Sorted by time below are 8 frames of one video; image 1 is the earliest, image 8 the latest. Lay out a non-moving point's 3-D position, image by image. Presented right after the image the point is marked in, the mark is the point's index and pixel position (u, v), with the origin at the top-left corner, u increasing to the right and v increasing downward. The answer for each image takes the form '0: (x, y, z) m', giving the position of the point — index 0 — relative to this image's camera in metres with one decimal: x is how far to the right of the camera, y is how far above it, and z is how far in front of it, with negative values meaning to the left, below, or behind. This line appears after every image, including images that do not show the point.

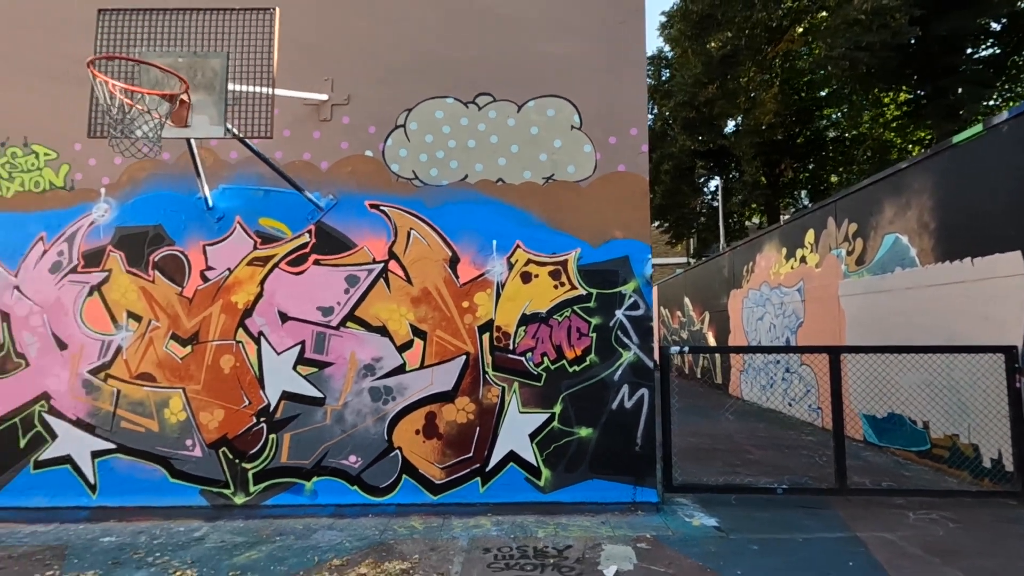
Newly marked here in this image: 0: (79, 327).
0: (-4.0, -0.4, +5.0) m
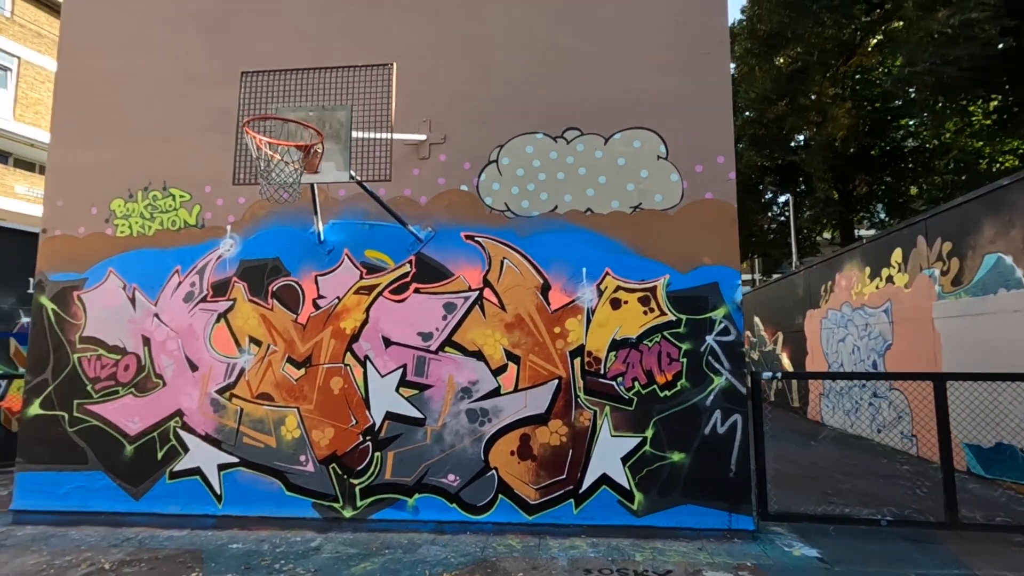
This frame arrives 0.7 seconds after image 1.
0: (-3.1, -0.6, +5.5) m
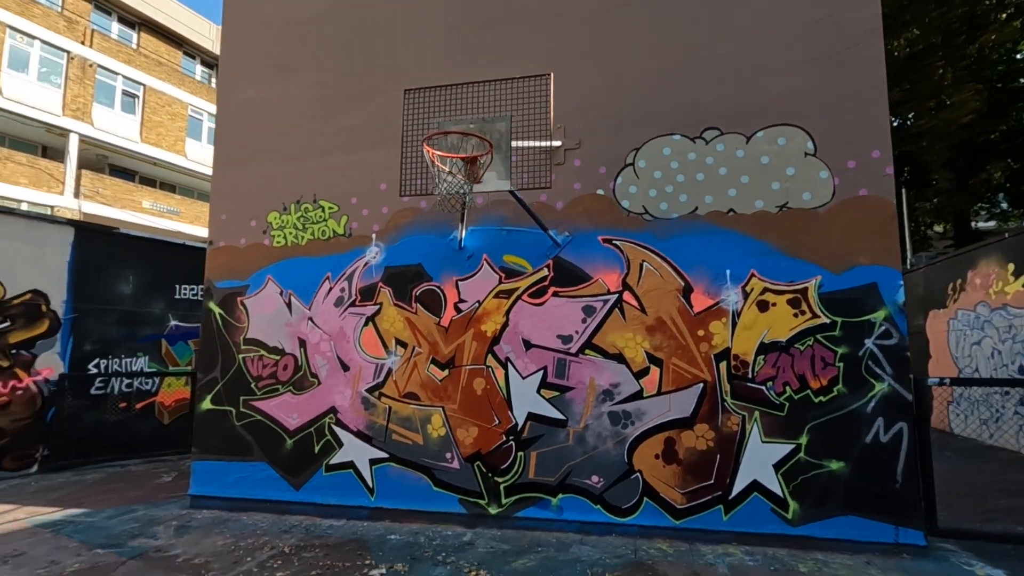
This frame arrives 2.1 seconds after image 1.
0: (-1.7, -0.7, +5.9) m
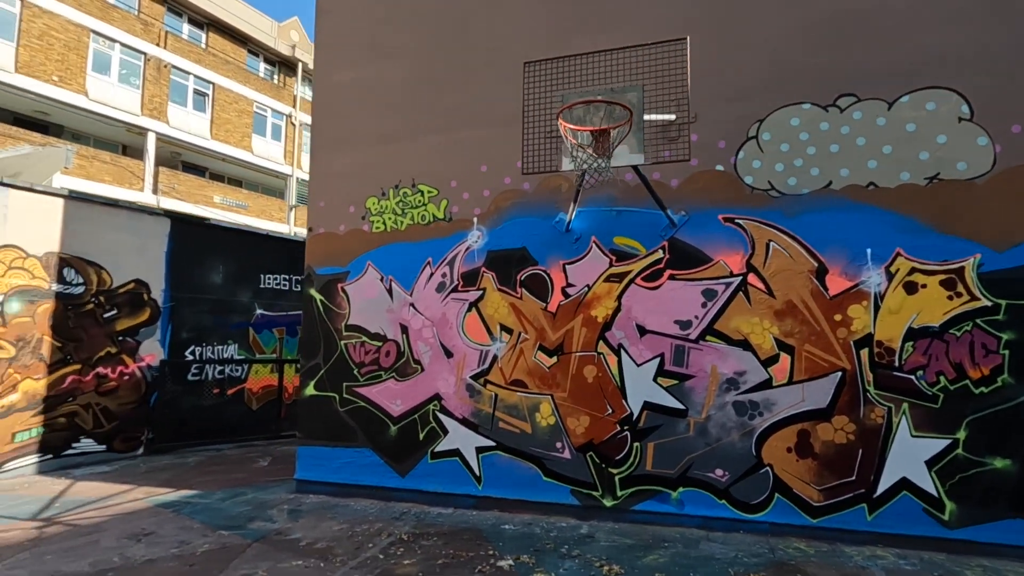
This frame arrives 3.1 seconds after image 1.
0: (-0.5, -0.5, +5.8) m
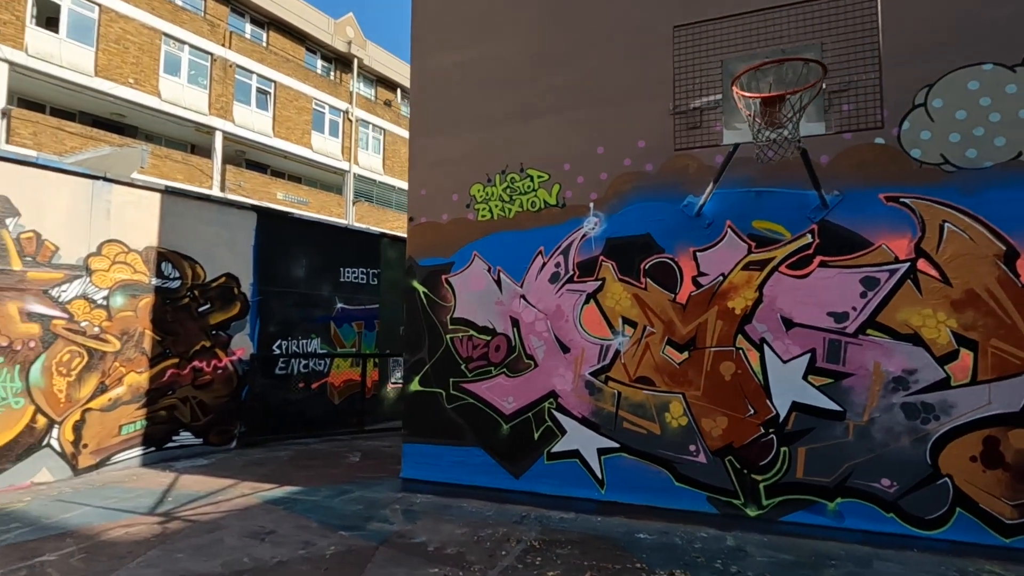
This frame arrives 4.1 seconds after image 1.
0: (+0.7, -0.4, +5.4) m
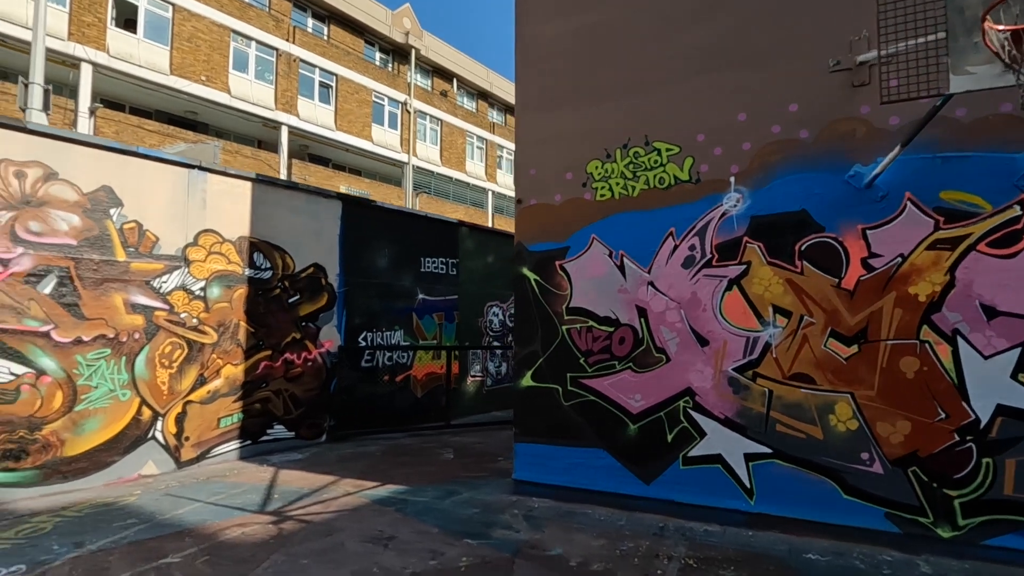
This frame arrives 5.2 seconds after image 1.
0: (+1.9, -0.3, +4.8) m
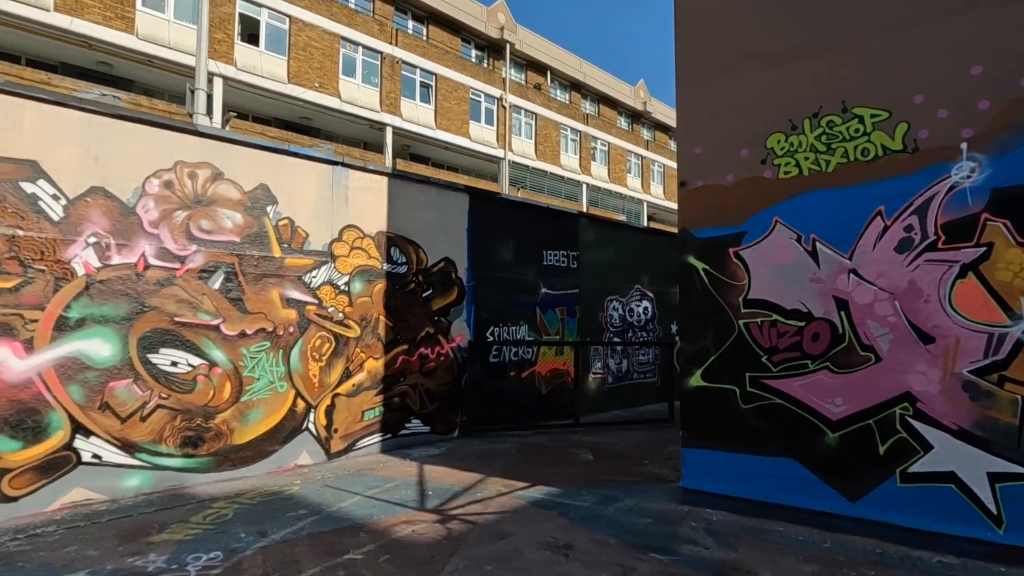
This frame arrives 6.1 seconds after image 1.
0: (+3.3, -0.2, +4.1) m
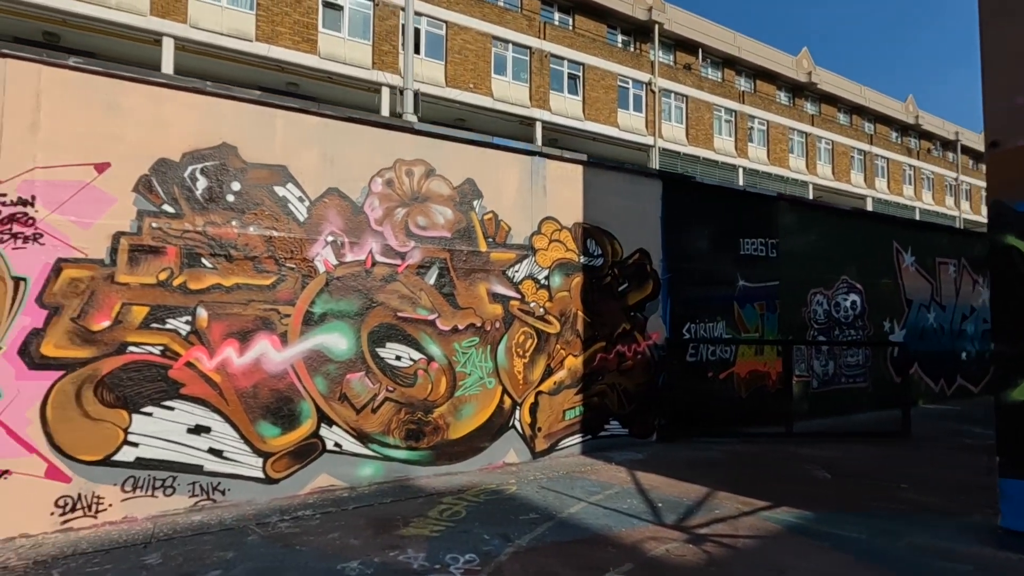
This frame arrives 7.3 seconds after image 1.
0: (+5.1, -0.1, +2.6) m
